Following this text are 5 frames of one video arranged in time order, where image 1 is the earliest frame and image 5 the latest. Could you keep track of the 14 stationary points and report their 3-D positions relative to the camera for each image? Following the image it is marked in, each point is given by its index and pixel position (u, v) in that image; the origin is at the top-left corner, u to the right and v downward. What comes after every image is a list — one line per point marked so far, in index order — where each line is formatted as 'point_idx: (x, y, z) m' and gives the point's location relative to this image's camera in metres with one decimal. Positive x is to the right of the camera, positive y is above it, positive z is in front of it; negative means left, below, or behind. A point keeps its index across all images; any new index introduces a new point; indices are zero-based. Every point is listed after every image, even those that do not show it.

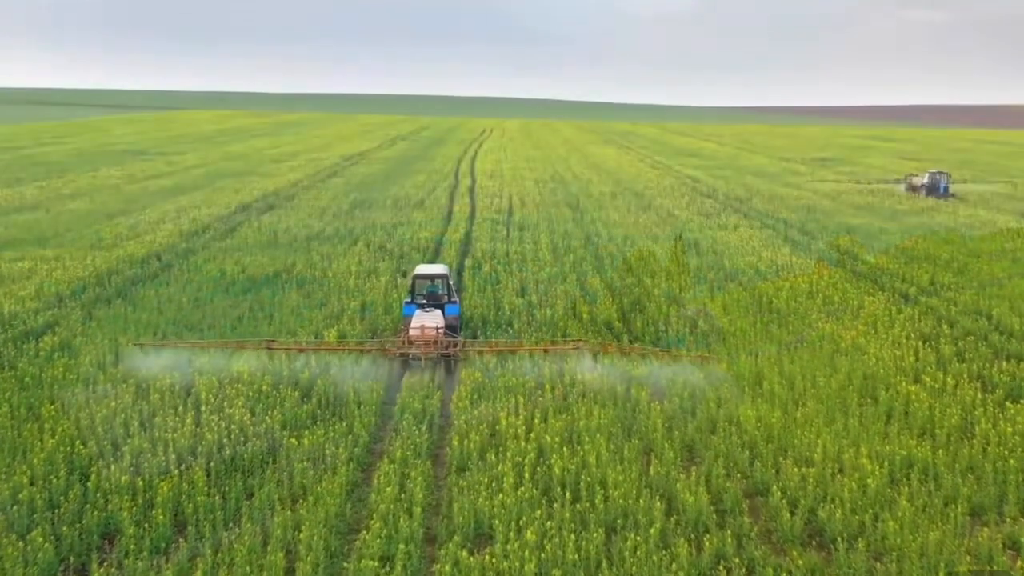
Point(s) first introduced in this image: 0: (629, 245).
0: (+2.8, +1.0, +19.4) m
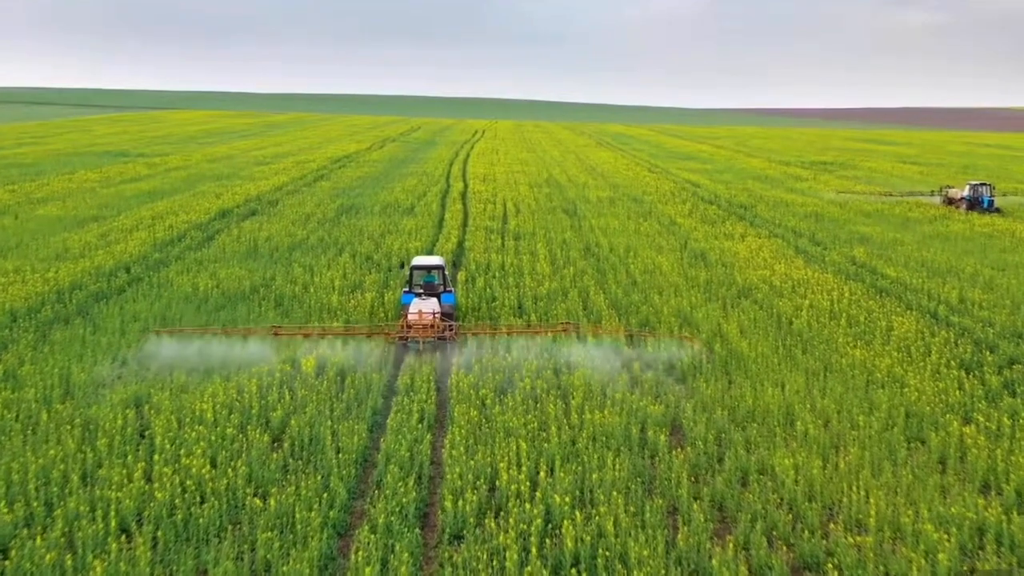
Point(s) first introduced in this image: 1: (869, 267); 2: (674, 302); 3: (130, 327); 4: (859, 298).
0: (+2.7, +0.7, +18.2) m
1: (+7.9, +0.5, +17.5) m
2: (+2.9, -0.2, +14.5) m
3: (-6.2, -0.6, +12.9) m
4: (+6.4, -0.2, +14.6) m
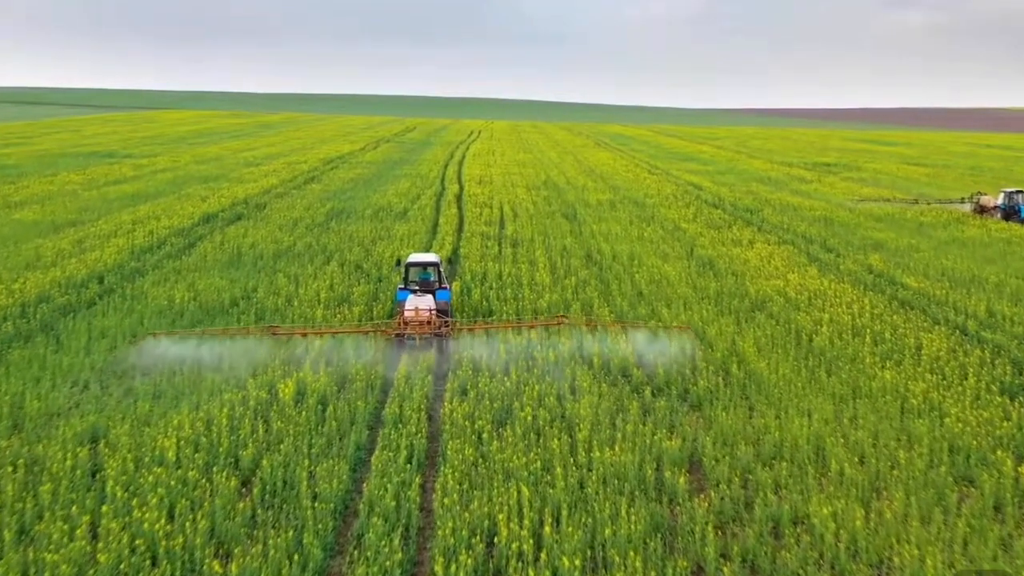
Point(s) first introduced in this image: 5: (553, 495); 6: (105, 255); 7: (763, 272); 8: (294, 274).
0: (+2.7, +0.5, +17.2) m
1: (+7.8, +0.2, +16.5) m
2: (+2.9, -0.5, +13.5) m
3: (-6.2, -0.9, +11.9) m
4: (+6.4, -0.4, +13.7) m
5: (+0.4, -1.9, +7.3) m
6: (-8.8, +0.7, +17.2) m
7: (+5.3, +0.3, +16.7) m
8: (-4.5, +0.3, +16.3) m
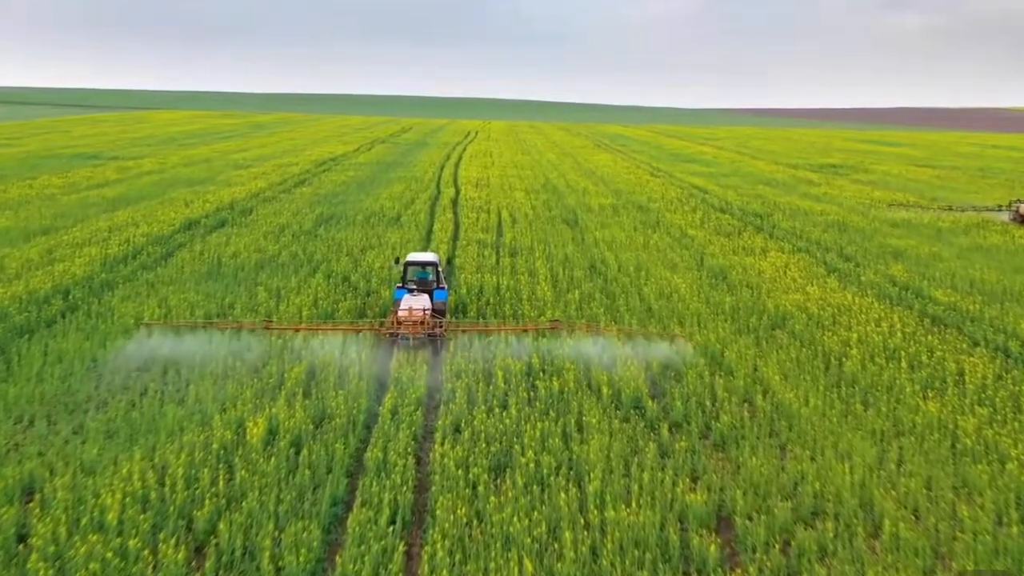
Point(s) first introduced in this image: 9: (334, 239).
0: (+2.6, +0.2, +16.1) m
1: (+7.8, 0.0, +15.4) m
2: (+2.9, -0.7, +12.4) m
3: (-6.2, -1.1, +10.7) m
4: (+6.3, -0.7, +12.5) m
5: (+0.4, -2.2, +6.2) m
6: (-8.9, +0.4, +16.0) m
7: (+5.3, +0.1, +15.6) m
8: (-4.5, 0.0, +15.1) m
9: (-4.4, +1.2, +19.7) m
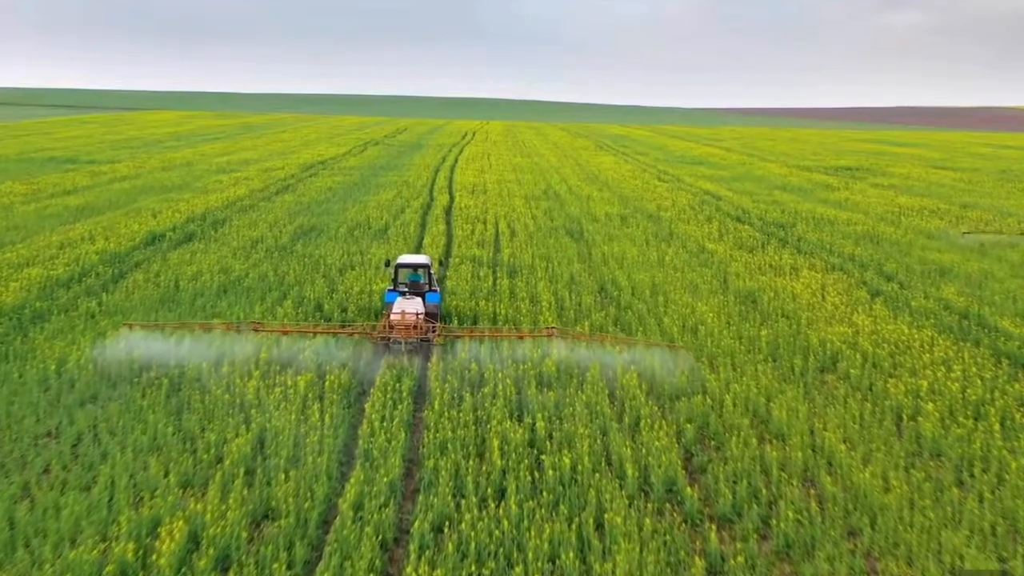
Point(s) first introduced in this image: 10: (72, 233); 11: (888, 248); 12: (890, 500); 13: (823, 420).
0: (+2.6, -0.3, +14.0) m
1: (+7.8, -0.5, +13.3) m
2: (+2.9, -1.2, +10.3) m
3: (-6.2, -1.6, +8.6) m
4: (+6.3, -1.2, +10.4) m
5: (+0.4, -2.7, +4.0) m
6: (-8.9, -0.1, +13.9) m
7: (+5.2, -0.4, +13.5) m
8: (-4.5, -0.5, +13.0) m
9: (-4.5, +0.7, +17.6) m
10: (-11.0, +1.4, +19.8) m
11: (+9.0, +0.9, +18.9) m
12: (+3.5, -2.0, +7.3) m
13: (+3.6, -1.5, +9.2) m
